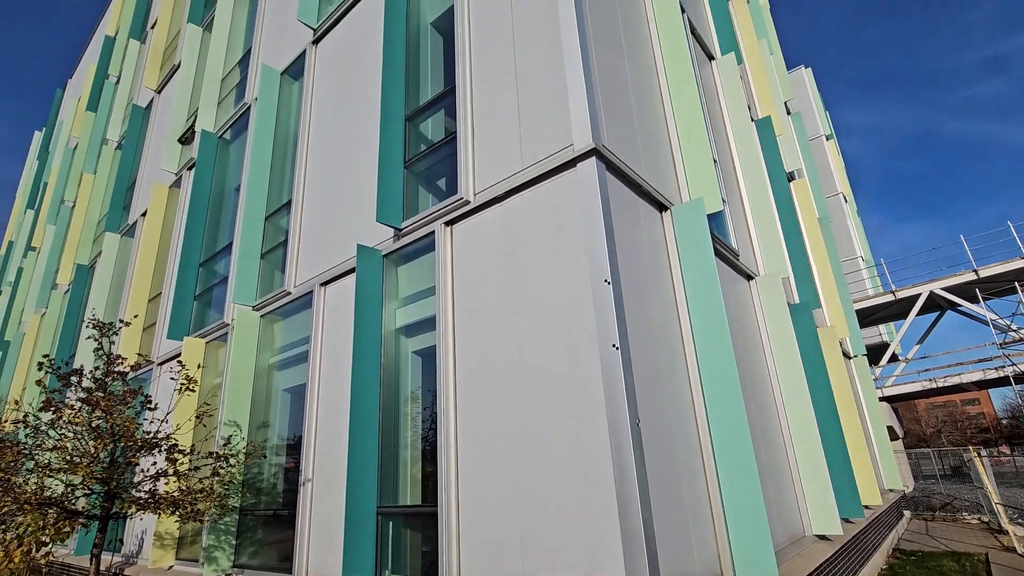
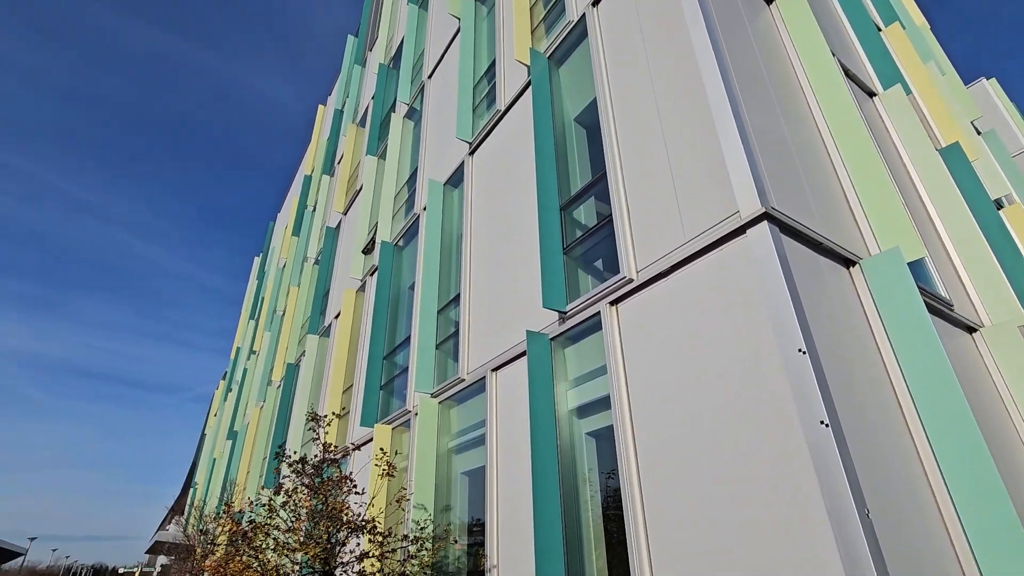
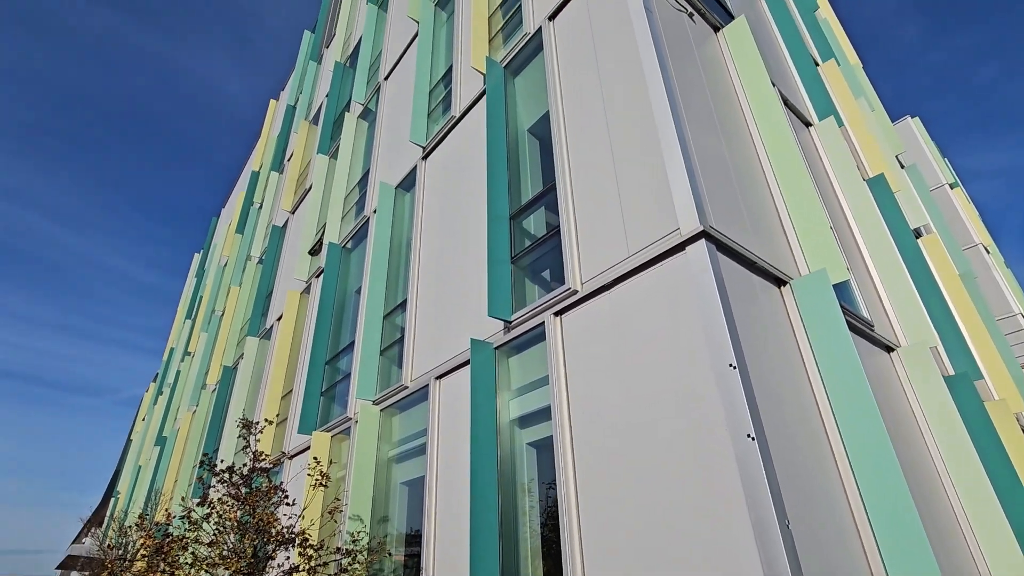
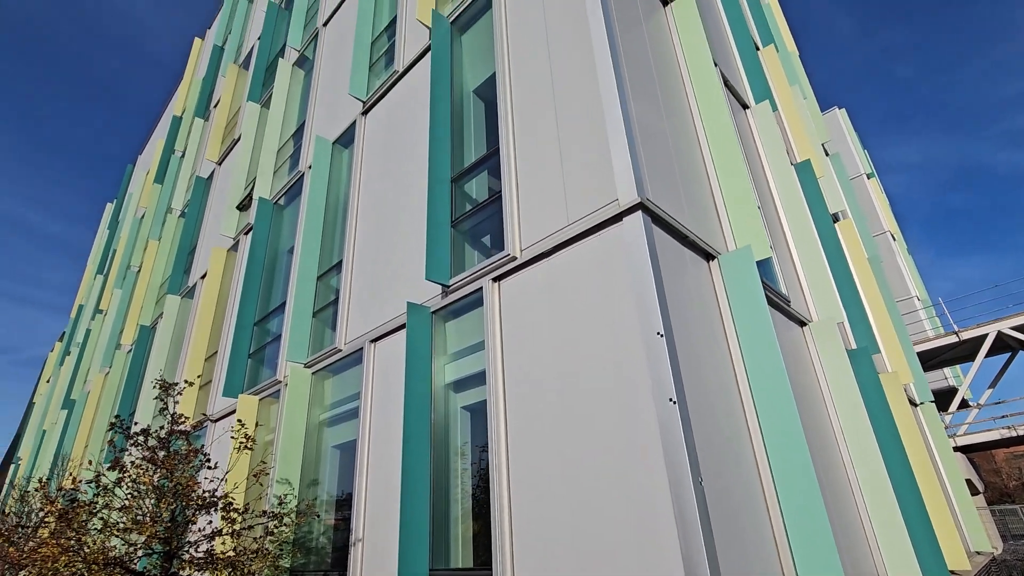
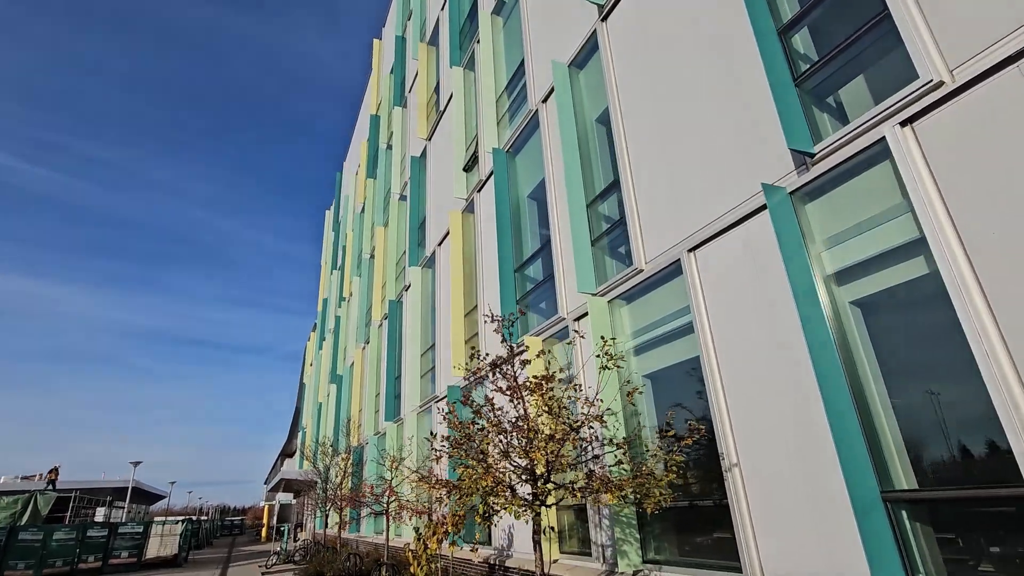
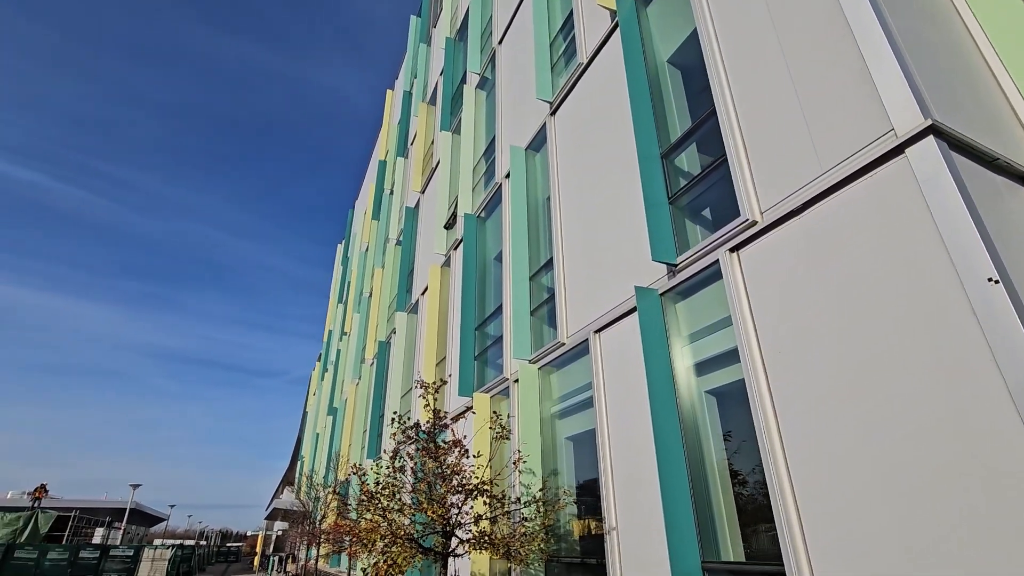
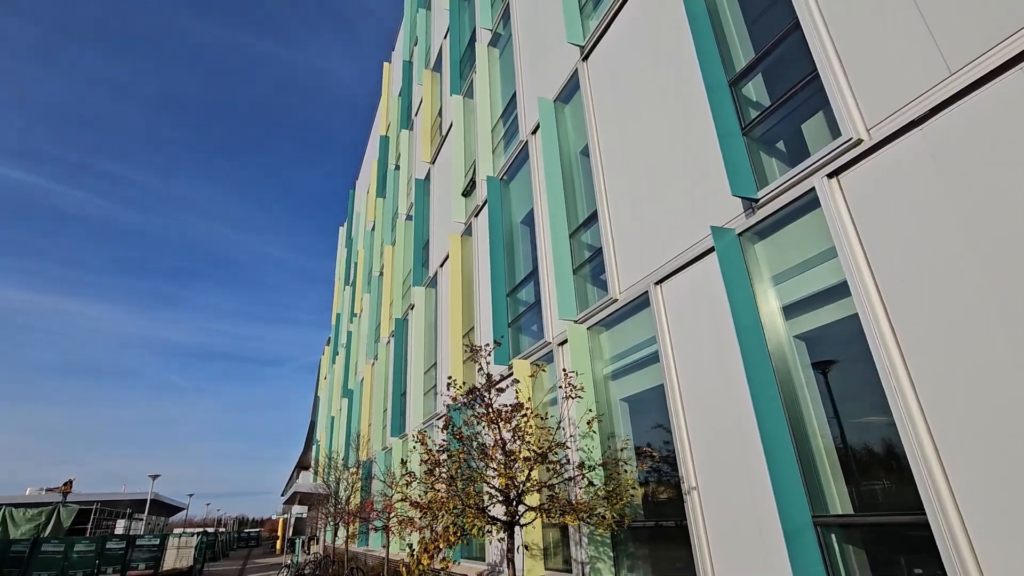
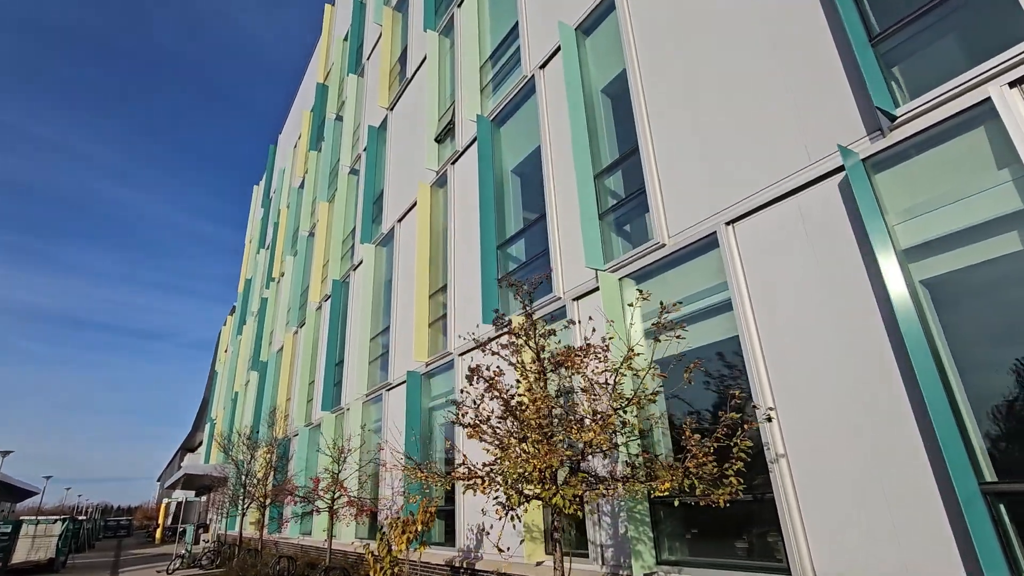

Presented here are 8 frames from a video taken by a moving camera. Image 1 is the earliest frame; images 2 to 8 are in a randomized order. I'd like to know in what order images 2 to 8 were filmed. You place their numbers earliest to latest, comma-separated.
4, 3, 2, 6, 7, 5, 8
